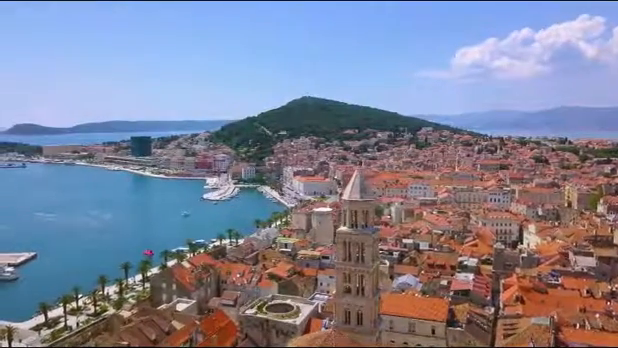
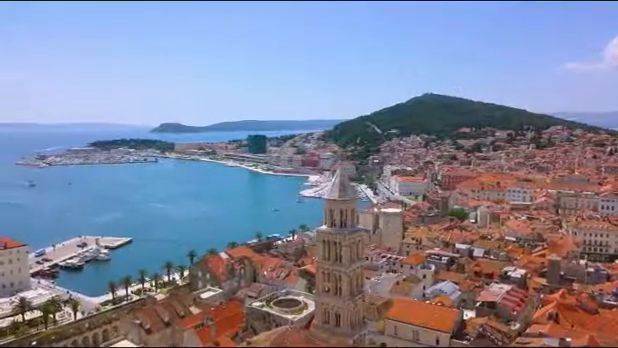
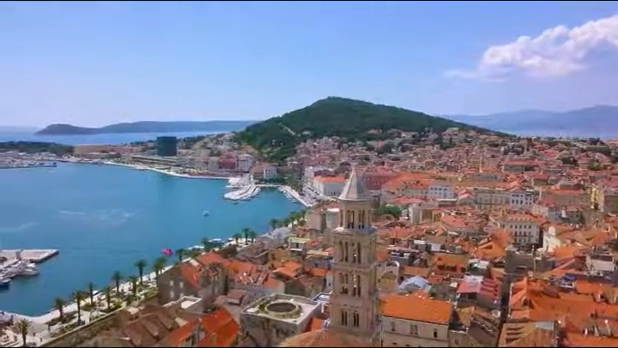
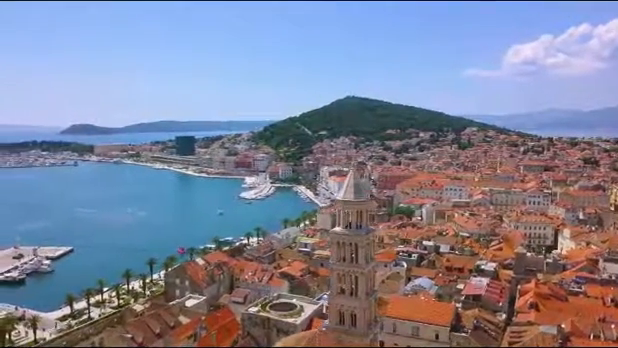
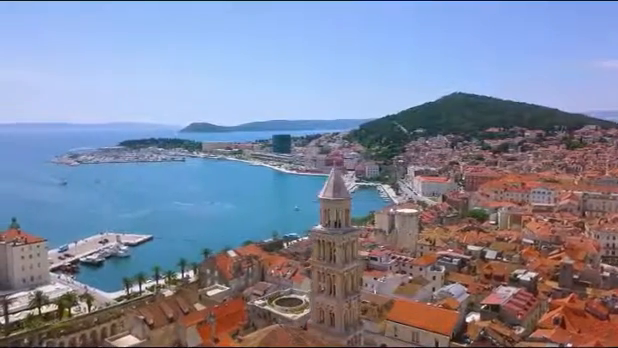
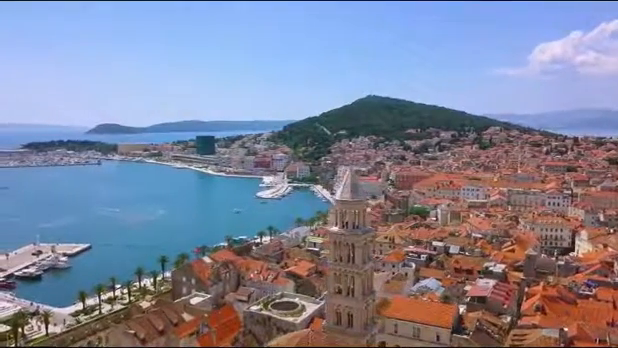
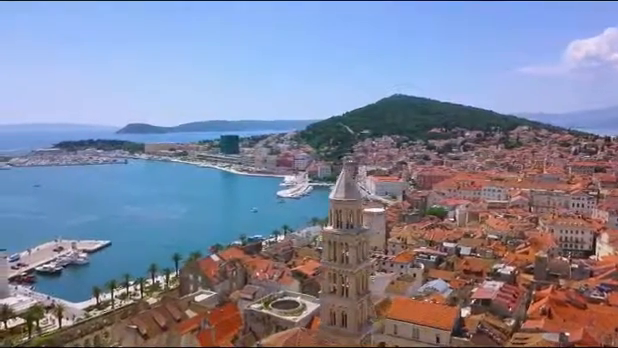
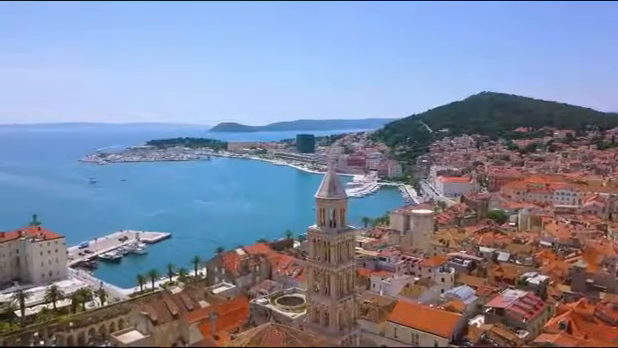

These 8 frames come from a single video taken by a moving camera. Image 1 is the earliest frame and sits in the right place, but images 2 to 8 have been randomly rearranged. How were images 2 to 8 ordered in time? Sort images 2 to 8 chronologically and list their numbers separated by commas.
3, 4, 6, 7, 2, 5, 8
